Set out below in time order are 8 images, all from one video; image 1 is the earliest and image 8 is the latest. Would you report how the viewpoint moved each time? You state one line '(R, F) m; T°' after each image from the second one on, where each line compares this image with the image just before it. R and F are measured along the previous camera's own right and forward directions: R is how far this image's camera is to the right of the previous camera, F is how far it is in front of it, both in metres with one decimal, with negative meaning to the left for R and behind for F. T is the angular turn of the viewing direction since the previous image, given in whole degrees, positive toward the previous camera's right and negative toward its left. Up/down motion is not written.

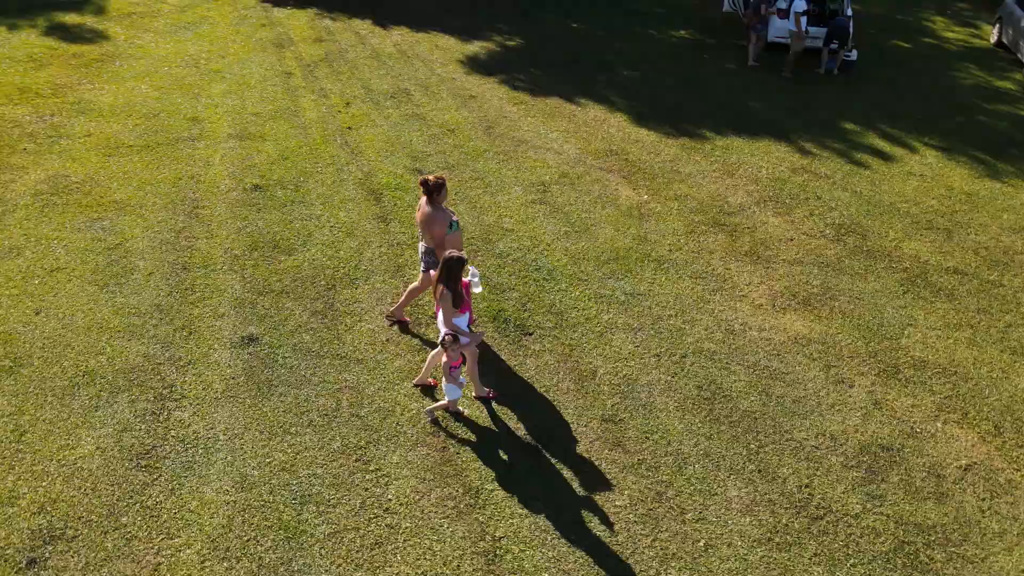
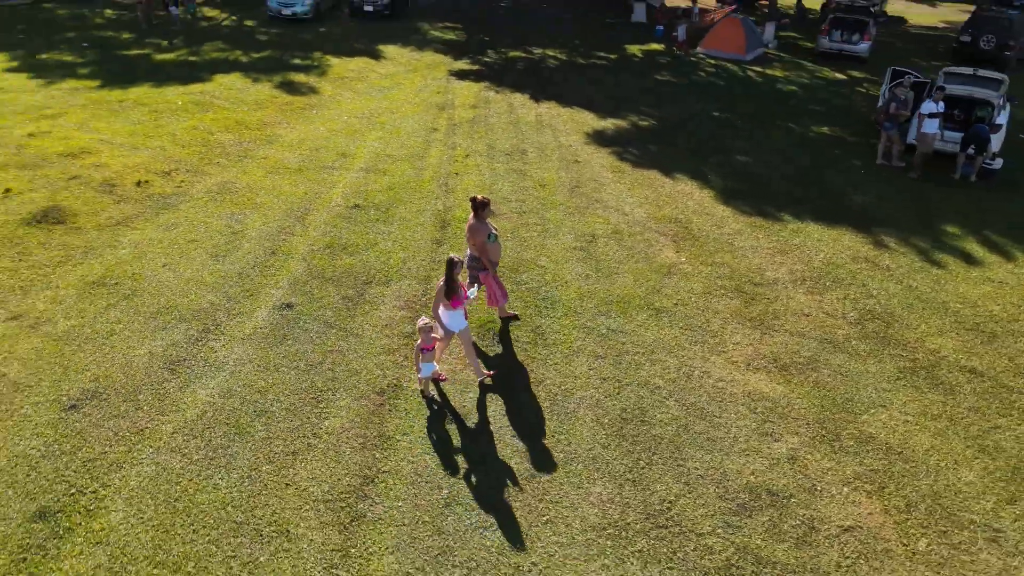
(+2.1, -0.6) m; -18°
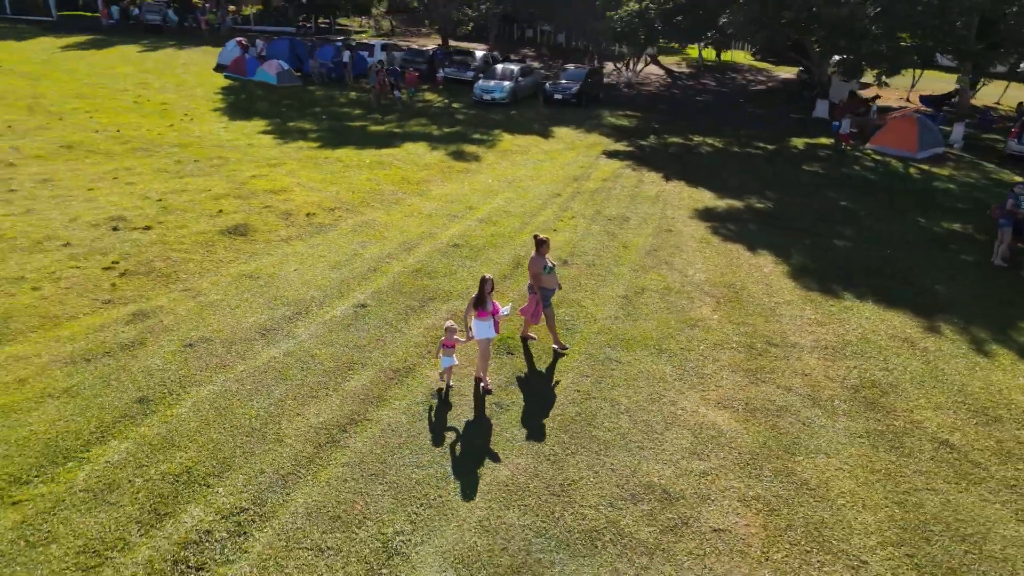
(+2.2, -1.0) m; -18°
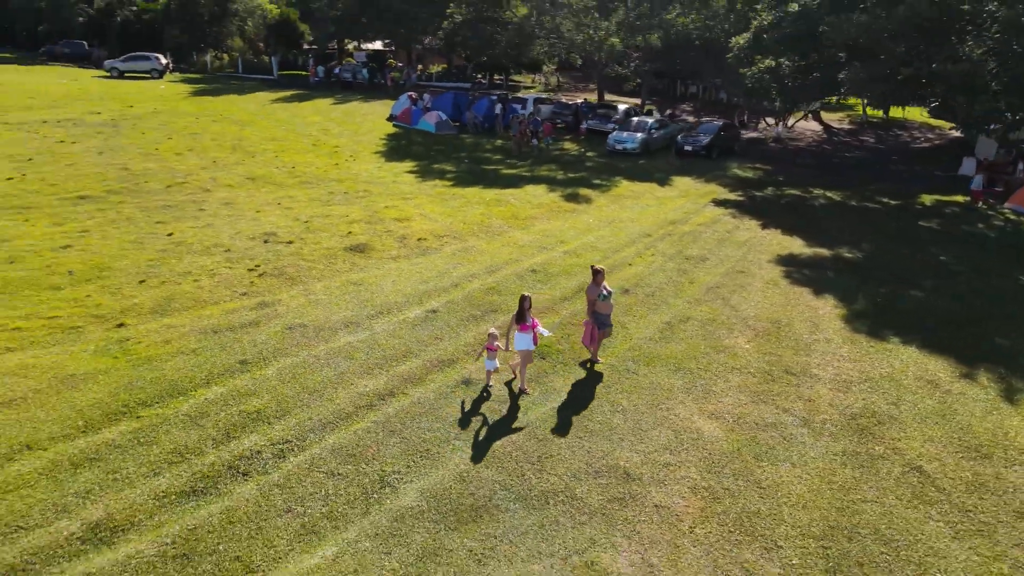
(+1.7, -1.1) m; -13°
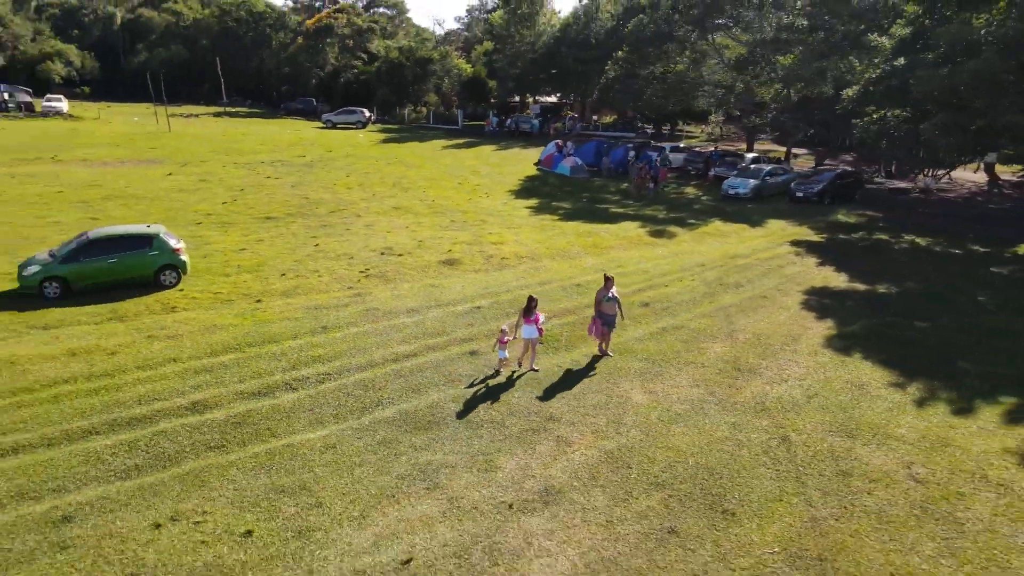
(+2.9, -2.2) m; -15°
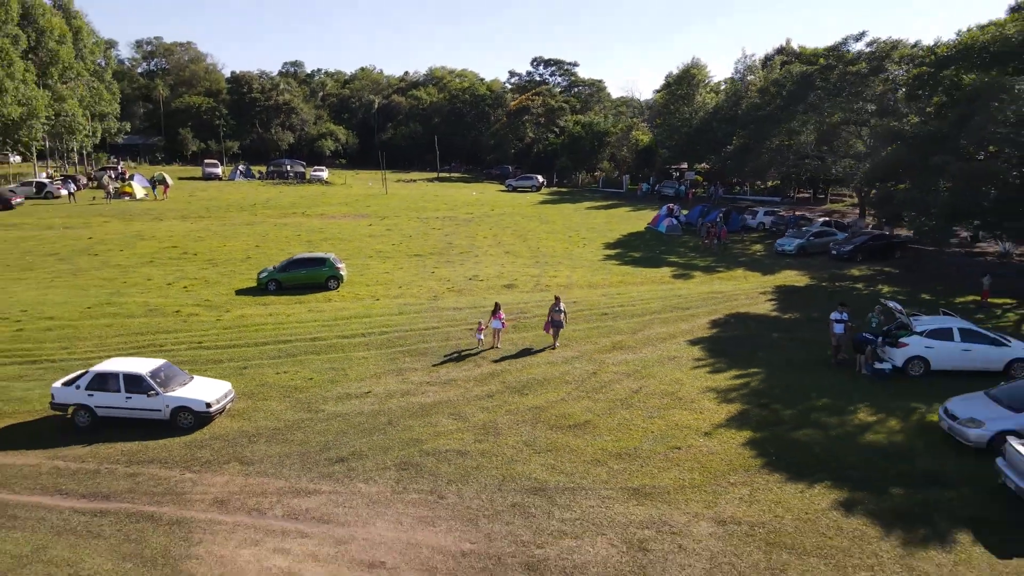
(+6.2, -6.8) m; -18°
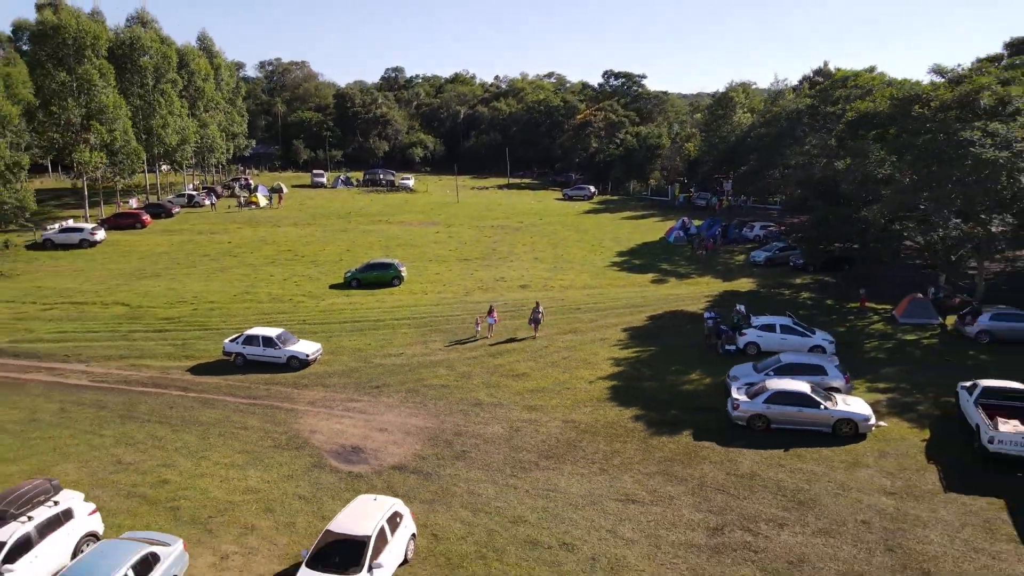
(+3.7, -8.5) m; -7°
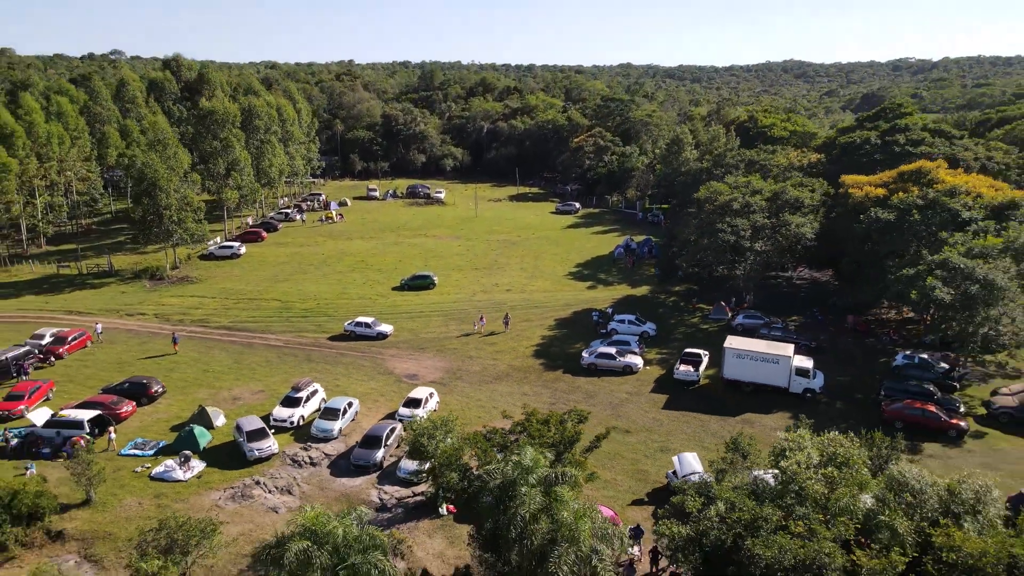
(+3.2, -21.4) m; -3°
